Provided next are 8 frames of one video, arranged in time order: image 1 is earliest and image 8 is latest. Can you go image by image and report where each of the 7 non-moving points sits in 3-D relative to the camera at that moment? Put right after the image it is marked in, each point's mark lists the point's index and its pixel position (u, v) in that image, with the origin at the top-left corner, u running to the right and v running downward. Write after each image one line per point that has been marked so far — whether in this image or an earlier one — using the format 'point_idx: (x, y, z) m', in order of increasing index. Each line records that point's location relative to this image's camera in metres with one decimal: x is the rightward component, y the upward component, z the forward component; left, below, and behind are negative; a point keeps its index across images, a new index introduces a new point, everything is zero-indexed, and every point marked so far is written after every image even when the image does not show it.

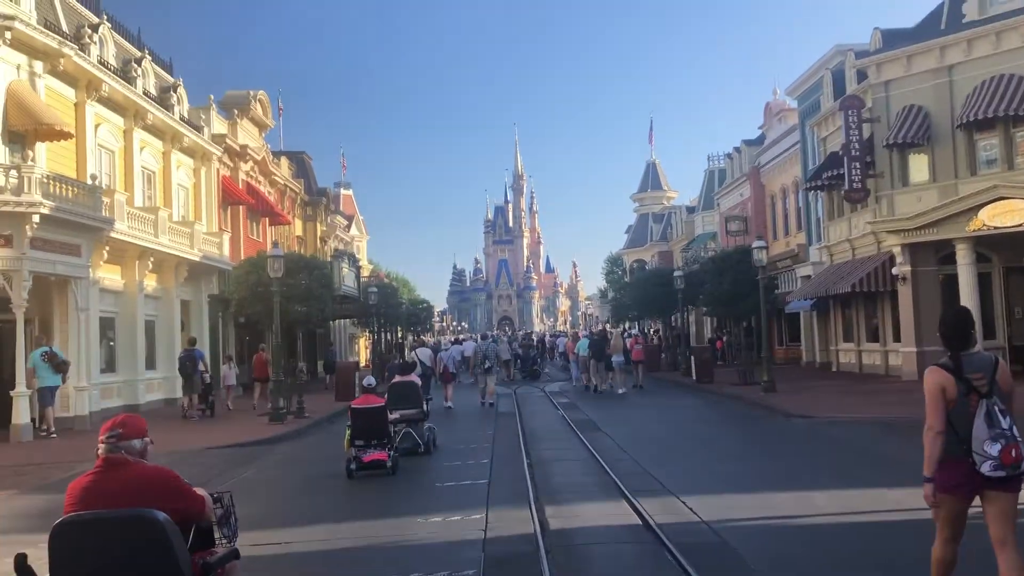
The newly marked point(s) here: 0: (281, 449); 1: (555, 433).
0: (-4.7, -3.3, +18.9) m
1: (+0.8, -2.8, +18.0) m
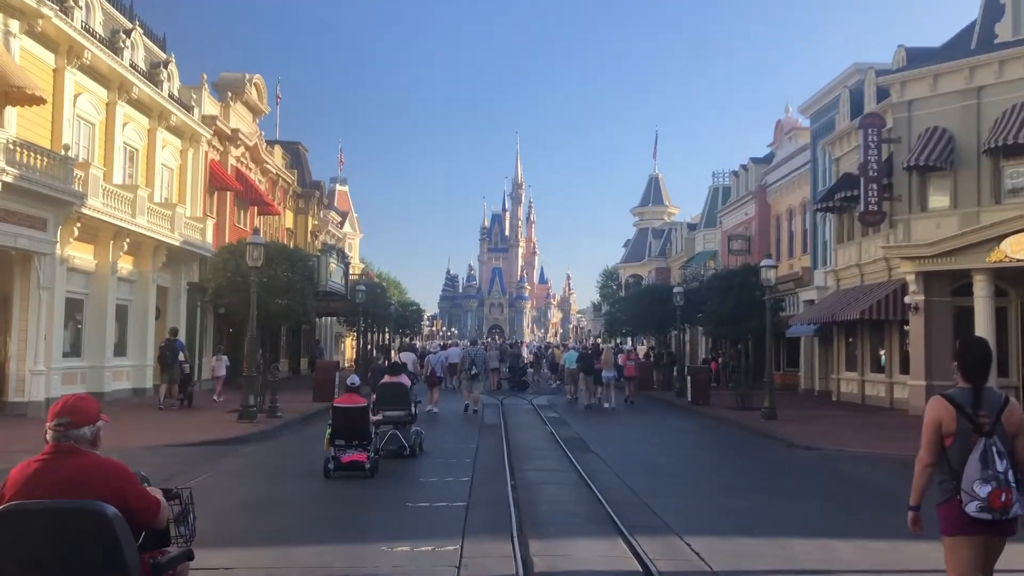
0: (-5.0, -3.1, +17.6) m
1: (+0.5, -3.0, +16.7) m
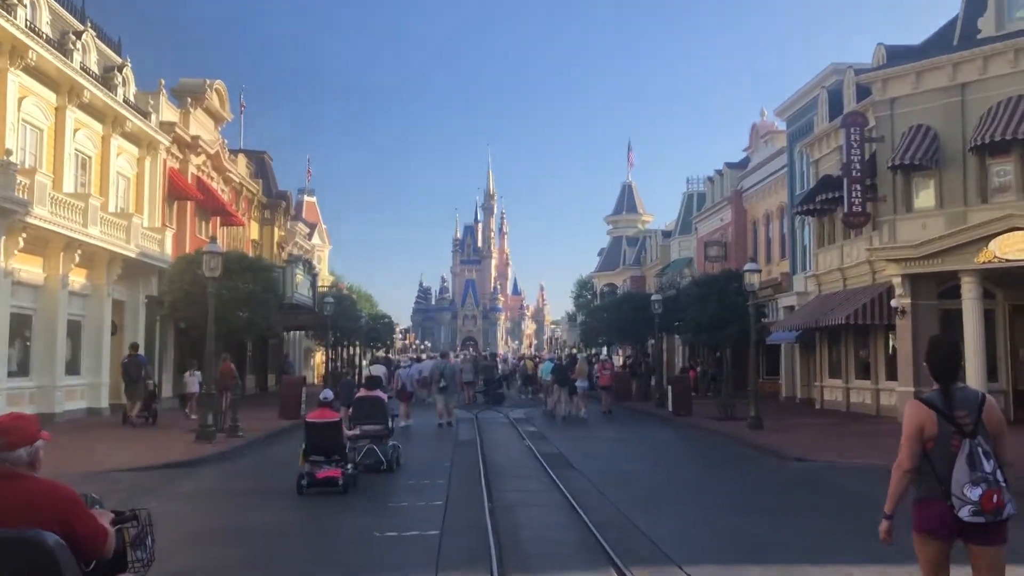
0: (-5.4, -3.3, +16.5) m
1: (+0.1, -3.1, +15.7) m
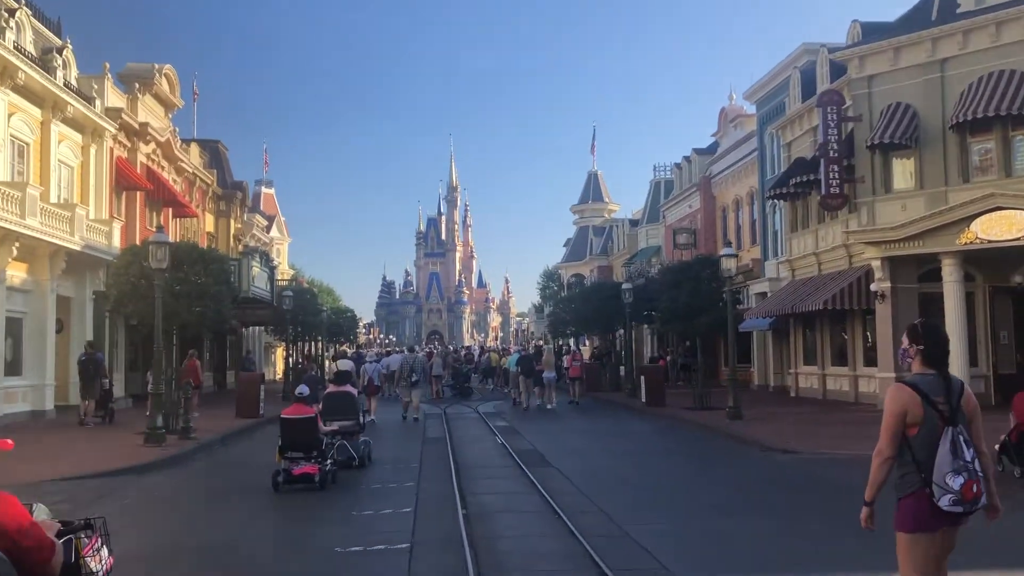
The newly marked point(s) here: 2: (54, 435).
0: (-5.9, -3.1, +15.3) m
1: (-0.3, -2.9, +14.7) m
2: (-9.9, -3.2, +20.0) m
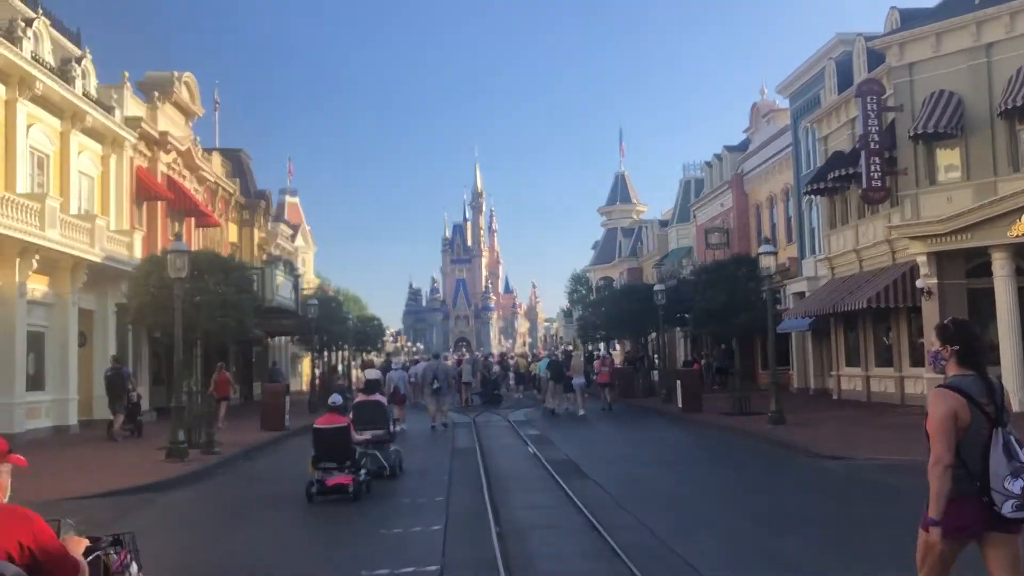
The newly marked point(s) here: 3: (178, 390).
0: (-5.3, -3.3, +14.7) m
1: (+0.2, -2.9, +14.0) m
2: (-9.2, -3.4, +19.5) m
3: (-6.5, -2.0, +18.2) m
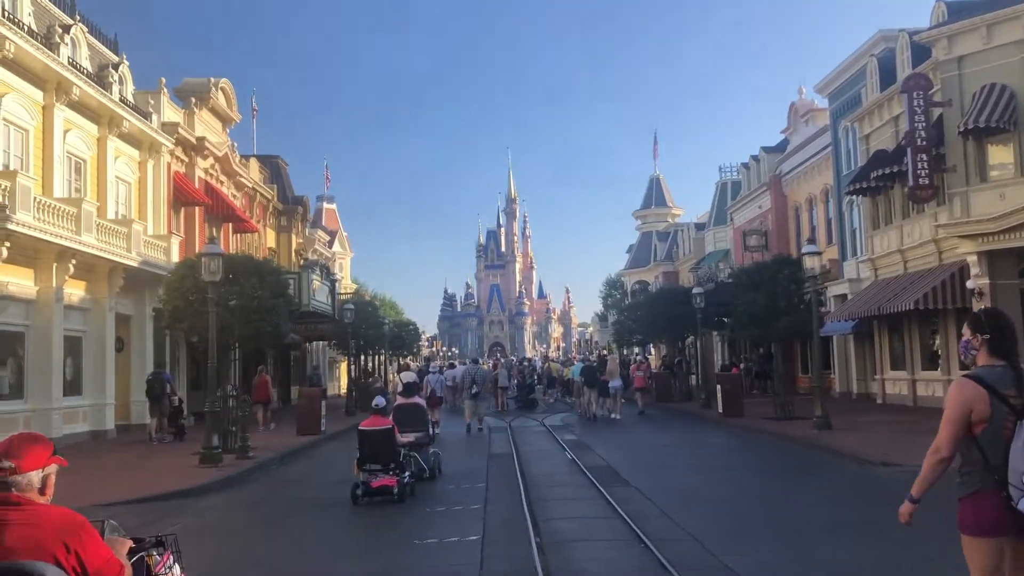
0: (-4.7, -3.3, +14.5) m
1: (+0.8, -2.9, +13.6) m
2: (-8.4, -3.5, +19.5) m
3: (-5.8, -2.1, +18.1) m
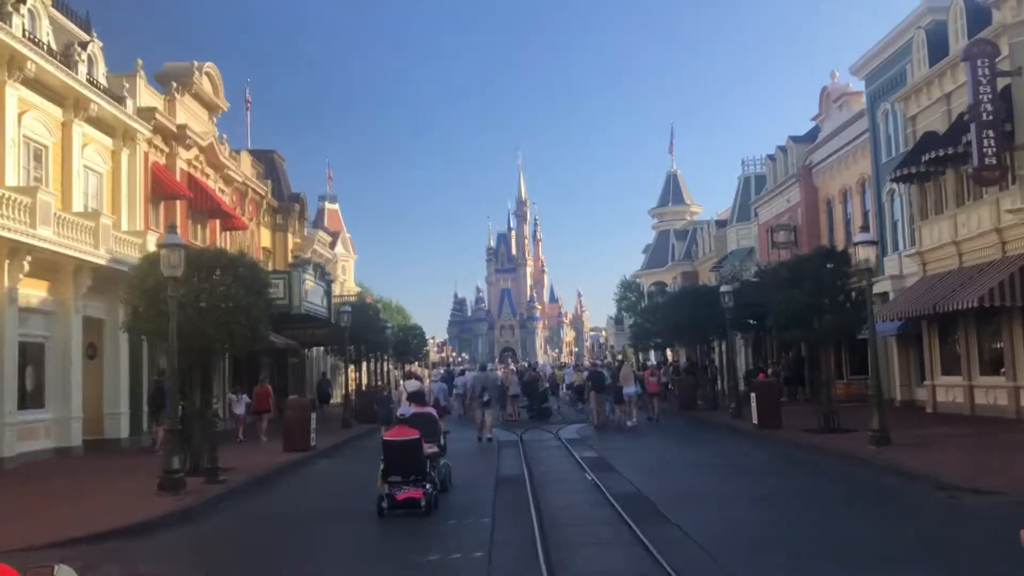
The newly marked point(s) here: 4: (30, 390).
0: (-4.6, -3.3, +12.2) m
1: (+0.9, -2.8, +11.2) m
2: (-8.2, -3.5, +17.1) m
3: (-5.6, -2.1, +15.7) m
4: (-10.3, -2.1, +19.7) m
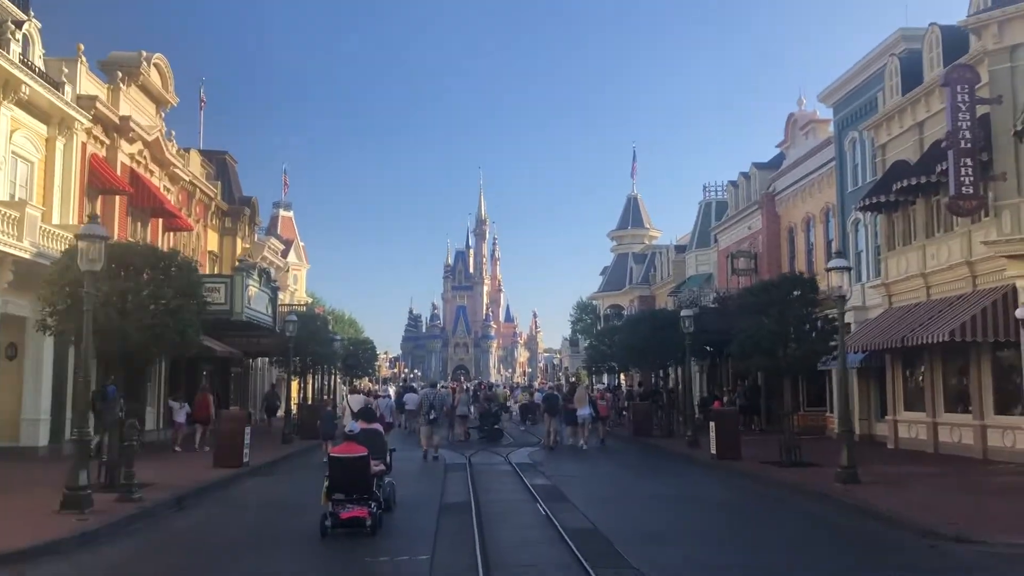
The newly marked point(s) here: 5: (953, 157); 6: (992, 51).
0: (-5.3, -3.2, +10.8) m
1: (+0.3, -3.0, +10.1) m
2: (-9.1, -3.4, +15.6) m
3: (-6.4, -2.0, +14.3) m
4: (-11.3, -2.0, +18.0) m
5: (+8.5, +2.5, +17.9) m
6: (+9.4, +4.6, +18.2) m
